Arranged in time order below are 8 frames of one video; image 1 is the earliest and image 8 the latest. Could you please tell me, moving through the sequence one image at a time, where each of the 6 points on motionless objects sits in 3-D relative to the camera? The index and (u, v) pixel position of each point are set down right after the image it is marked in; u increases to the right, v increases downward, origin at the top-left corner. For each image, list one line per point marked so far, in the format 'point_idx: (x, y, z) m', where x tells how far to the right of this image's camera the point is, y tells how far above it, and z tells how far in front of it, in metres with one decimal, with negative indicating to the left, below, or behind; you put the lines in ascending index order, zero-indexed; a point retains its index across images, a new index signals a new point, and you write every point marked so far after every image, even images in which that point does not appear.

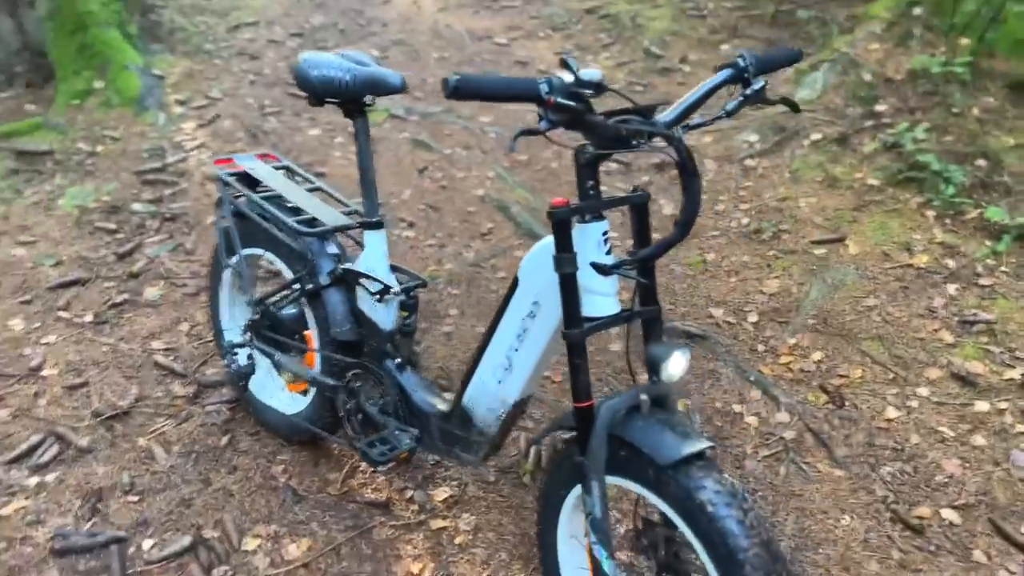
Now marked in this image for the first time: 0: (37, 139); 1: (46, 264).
0: (-2.9, +0.9, +5.2) m
1: (-2.2, +0.1, +4.1) m
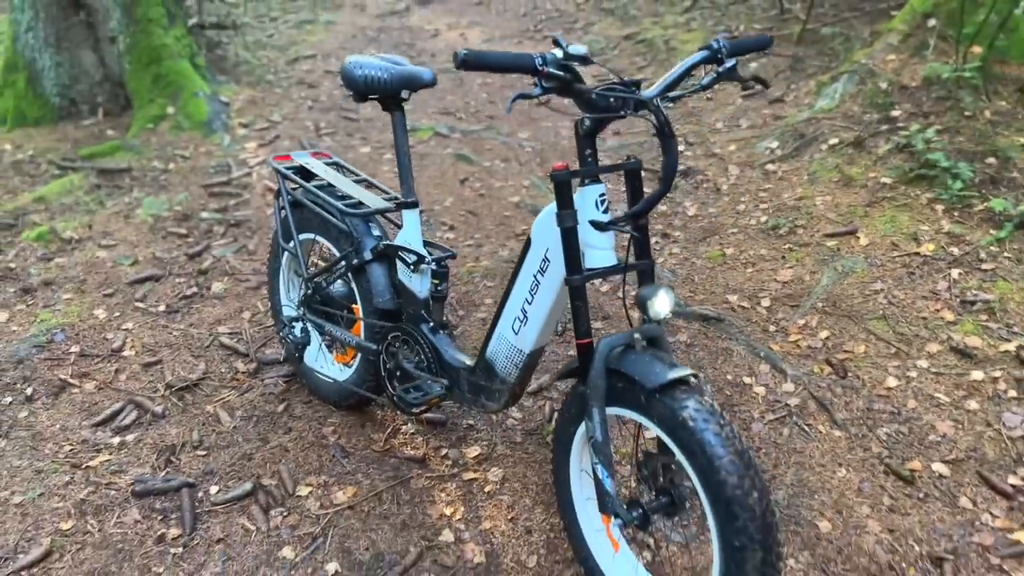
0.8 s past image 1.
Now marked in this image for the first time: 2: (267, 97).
0: (-2.6, +0.9, +5.8) m
1: (-2.0, +0.1, +4.5) m
2: (-1.9, +1.5, +6.9) m
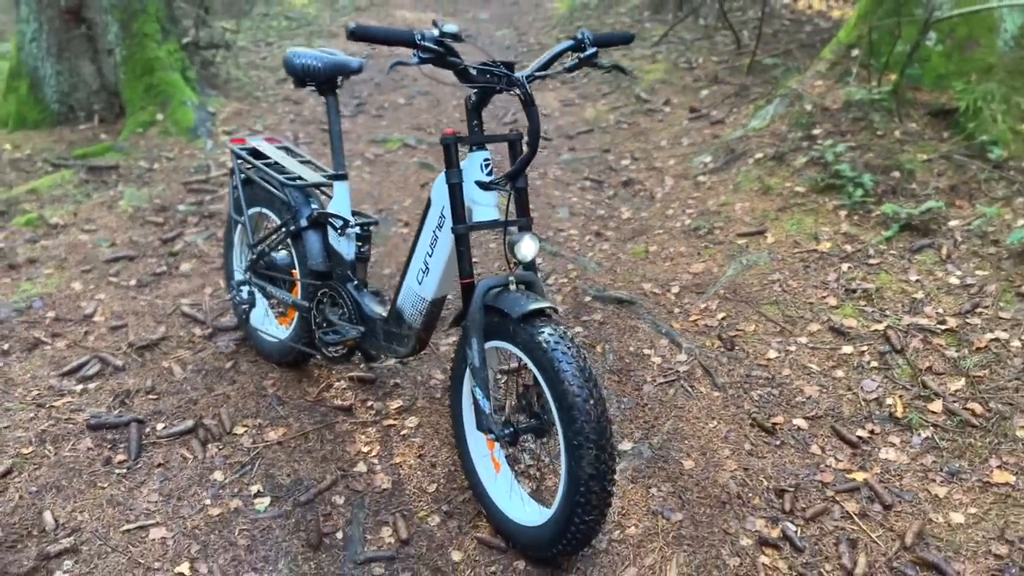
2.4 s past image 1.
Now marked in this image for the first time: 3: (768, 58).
0: (-2.9, +0.9, +6.2) m
1: (-2.3, +0.3, +5.0) m
2: (-2.2, +1.5, +7.3) m
3: (+2.1, +1.9, +7.1) m
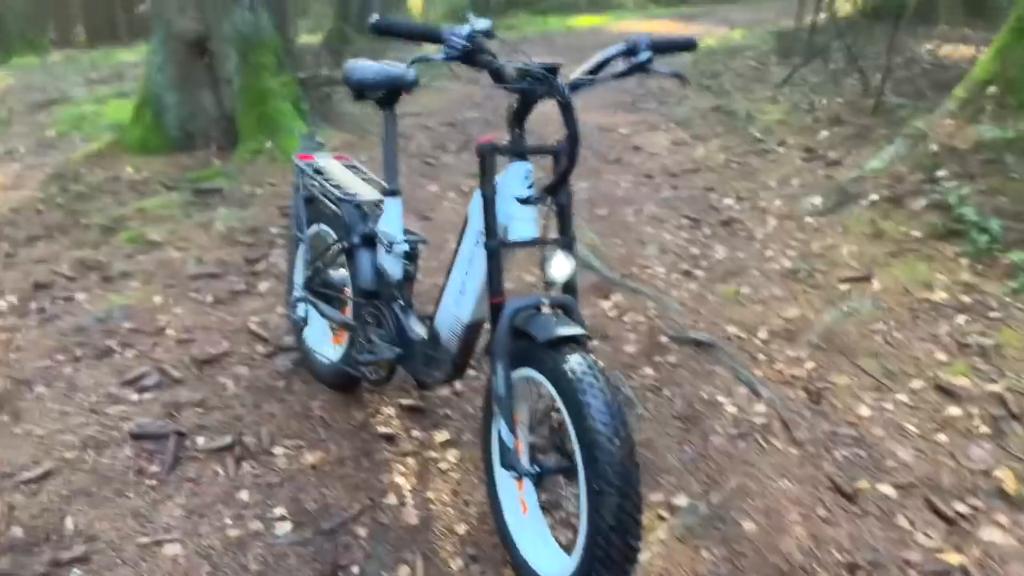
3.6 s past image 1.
0: (-2.2, +0.8, +6.4) m
1: (-1.9, +0.2, +5.0) m
2: (-1.3, +1.2, +7.4) m
3: (+2.9, +1.4, +6.6) m
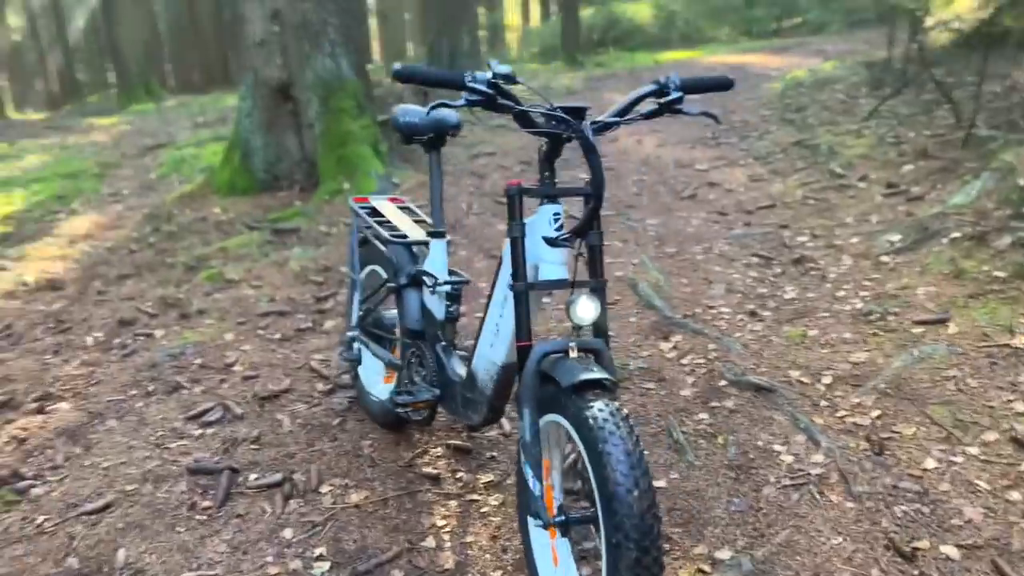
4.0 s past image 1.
0: (-1.7, +0.5, +6.6) m
1: (-1.5, -0.1, +5.2) m
2: (-0.7, +0.9, +7.6) m
3: (+3.4, +1.1, +6.2) m
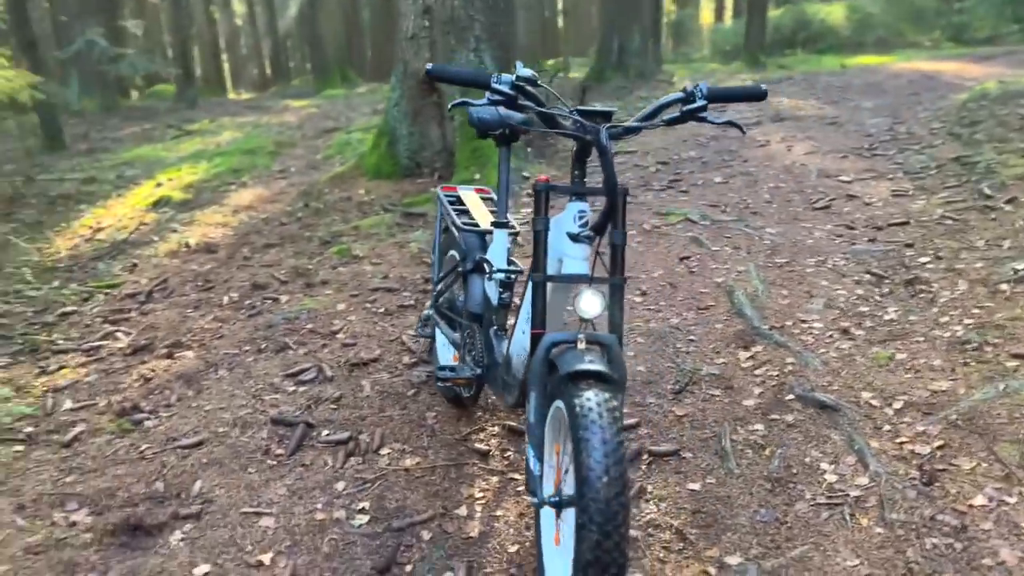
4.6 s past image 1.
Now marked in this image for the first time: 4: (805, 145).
0: (-0.7, +0.7, +7.0) m
1: (-0.9, +0.1, +5.6) m
2: (+0.5, +1.0, +7.7) m
3: (+4.2, +0.8, +5.6) m
4: (+3.1, +1.5, +9.3) m
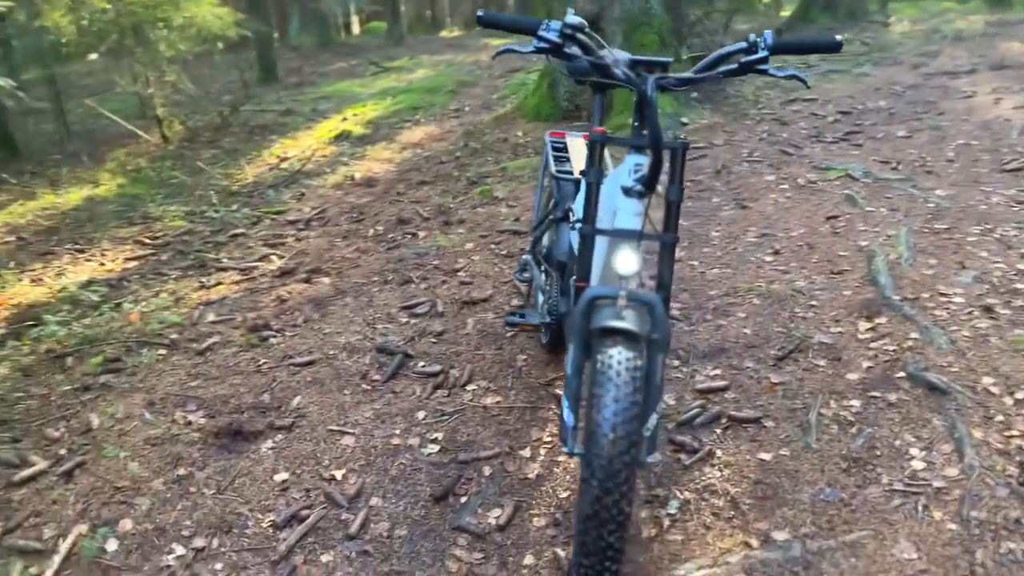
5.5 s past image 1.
0: (+0.5, +1.1, +7.0) m
1: (0.0, +0.5, +5.7) m
2: (+1.9, +1.4, +7.4) m
3: (+5.0, +0.8, +4.5) m
4: (+4.8, +1.8, +8.3) m
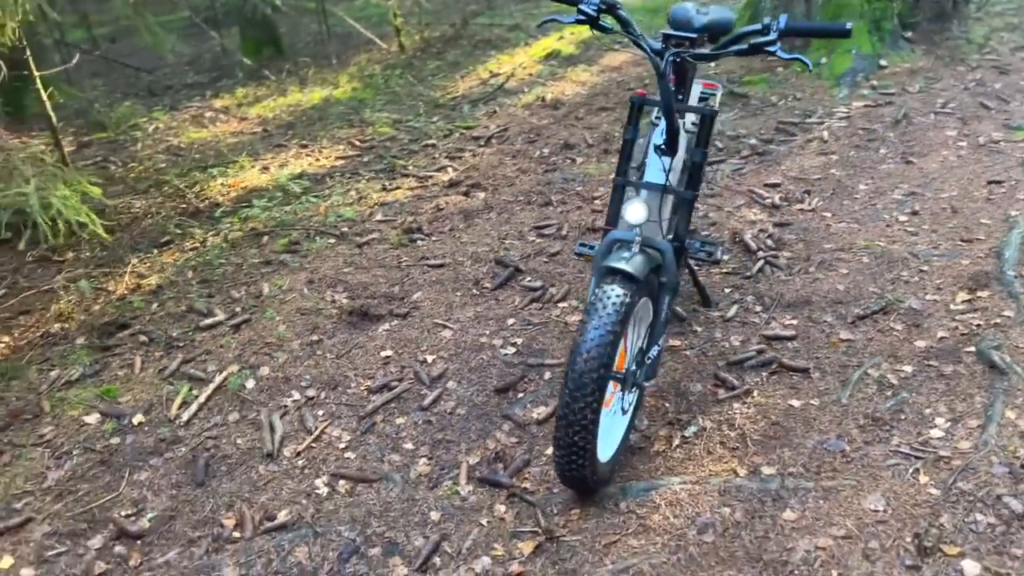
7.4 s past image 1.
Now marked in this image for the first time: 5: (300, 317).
0: (+2.0, +1.6, +7.0) m
1: (+1.1, +0.9, +5.9) m
2: (+3.4, +1.7, +7.0) m
3: (+5.6, +0.6, +3.5) m
4: (+6.5, +1.8, +7.0) m
5: (-1.0, -0.1, +4.2) m
